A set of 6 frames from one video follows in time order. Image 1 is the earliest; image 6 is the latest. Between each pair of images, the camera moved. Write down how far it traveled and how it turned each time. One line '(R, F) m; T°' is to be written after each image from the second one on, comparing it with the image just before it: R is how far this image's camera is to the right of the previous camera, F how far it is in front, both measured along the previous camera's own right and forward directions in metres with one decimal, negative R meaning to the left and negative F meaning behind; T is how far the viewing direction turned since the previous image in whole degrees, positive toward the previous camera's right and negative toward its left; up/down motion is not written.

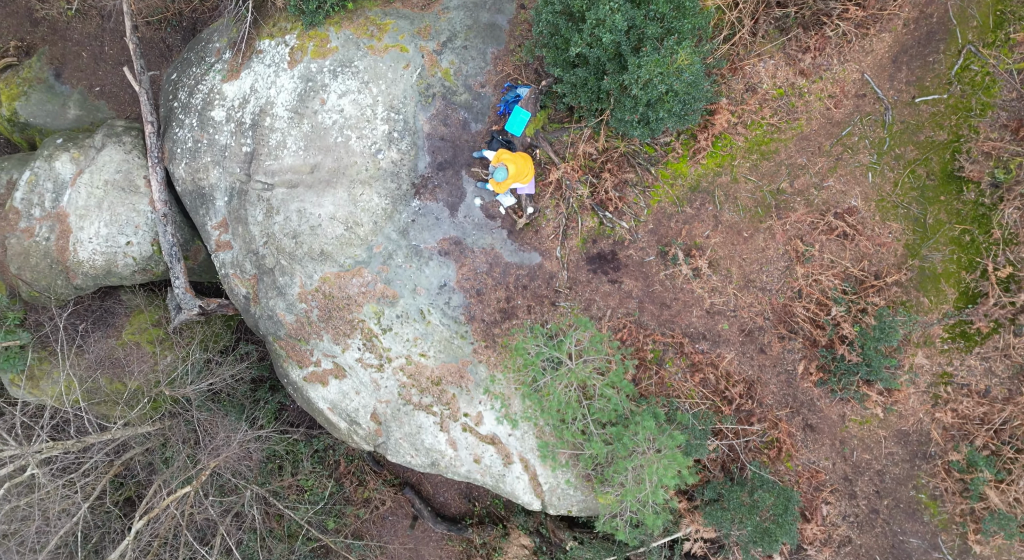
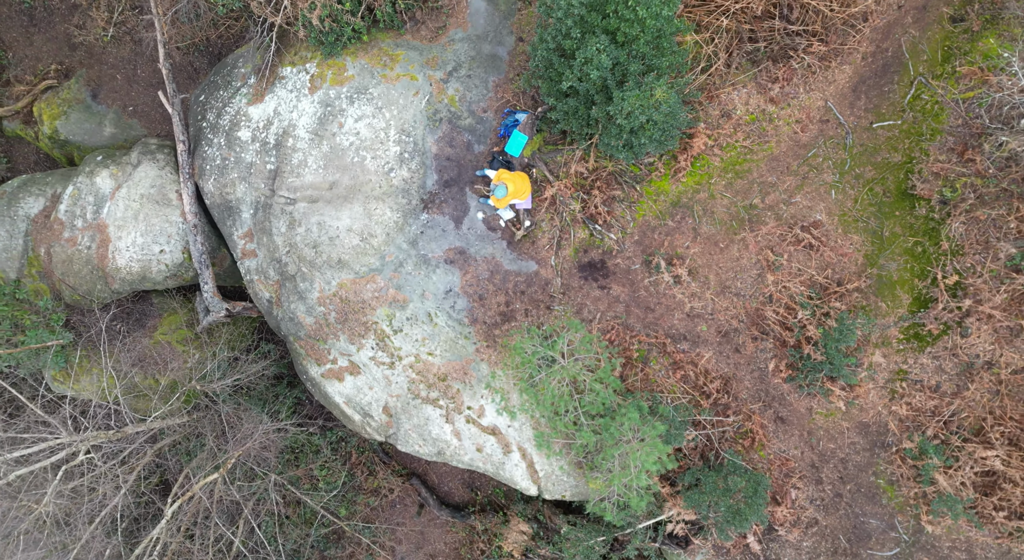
(0.0, -0.9) m; 0°
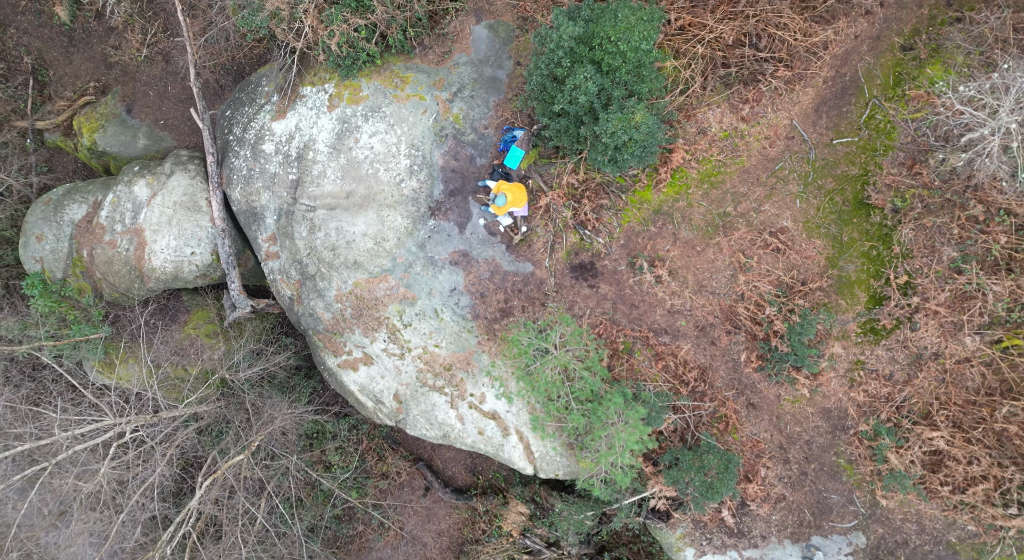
(0.0, -1.0) m; 0°
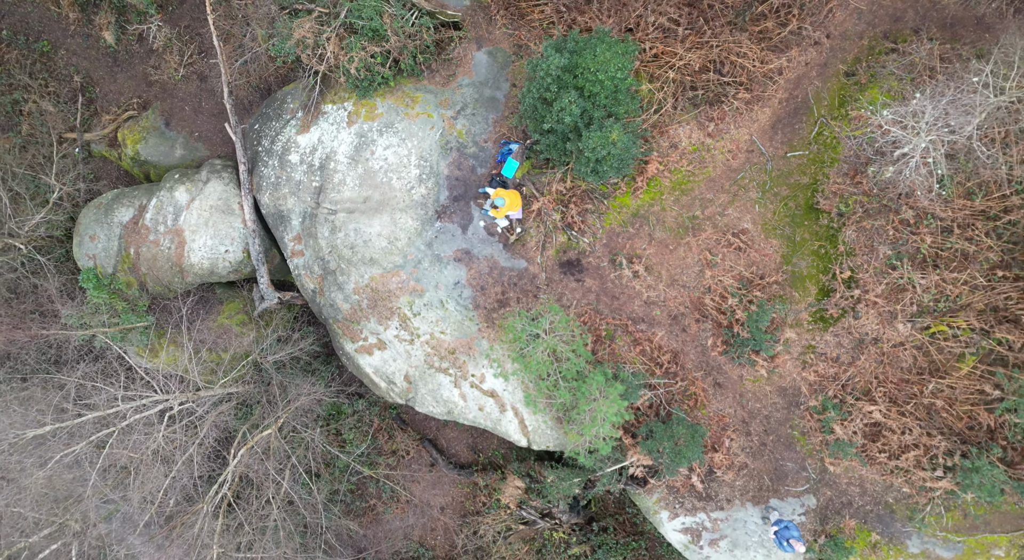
(+0.1, -1.4) m; 0°
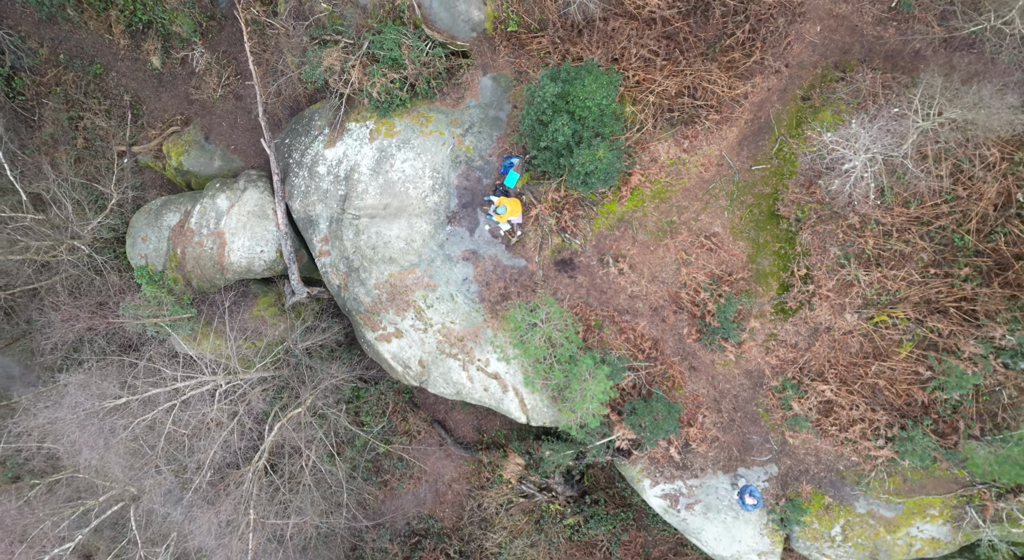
(0.0, -1.6) m; 0°
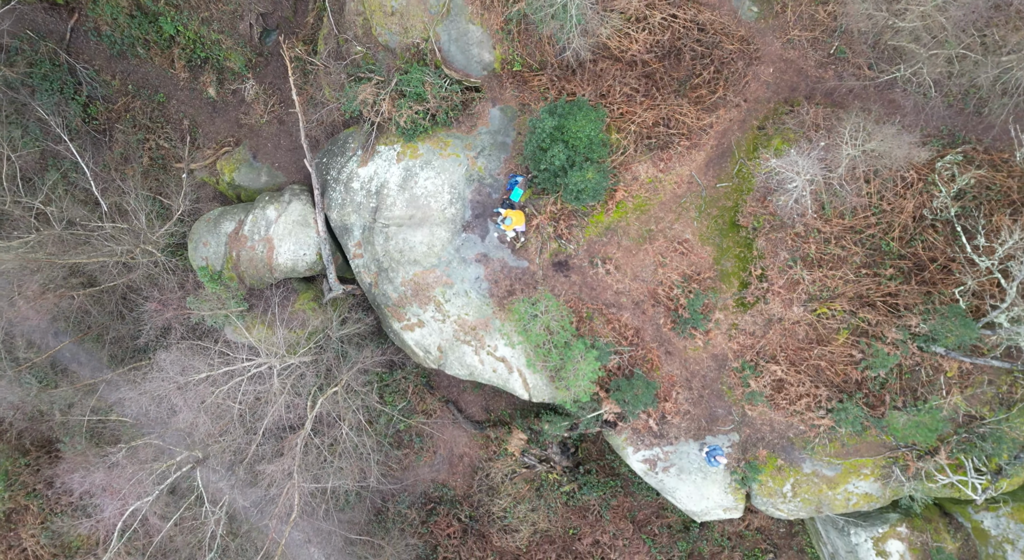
(-0.1, -2.5) m; 0°
